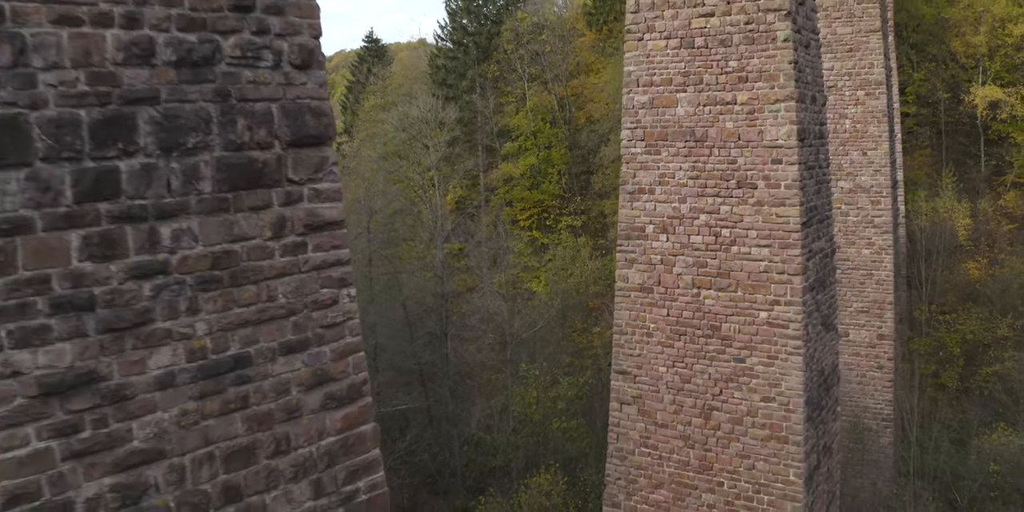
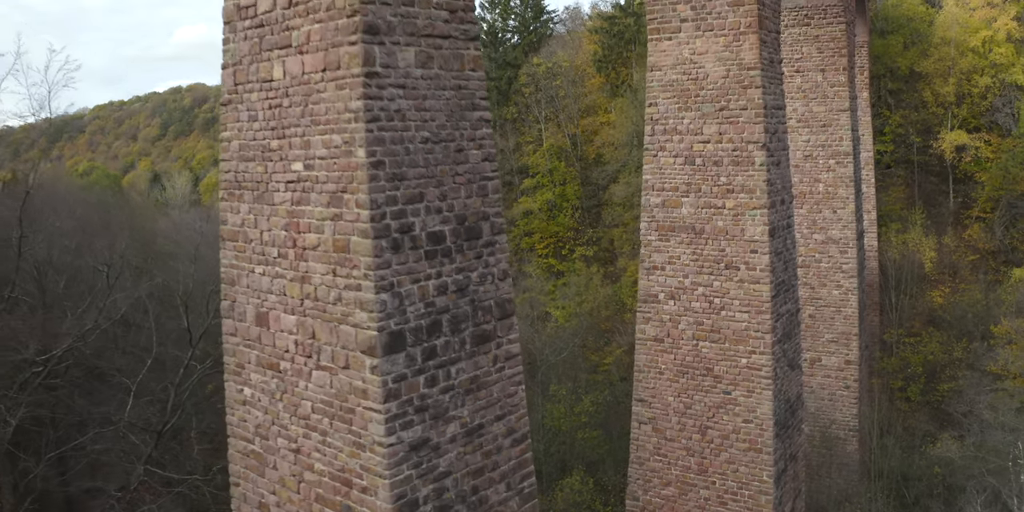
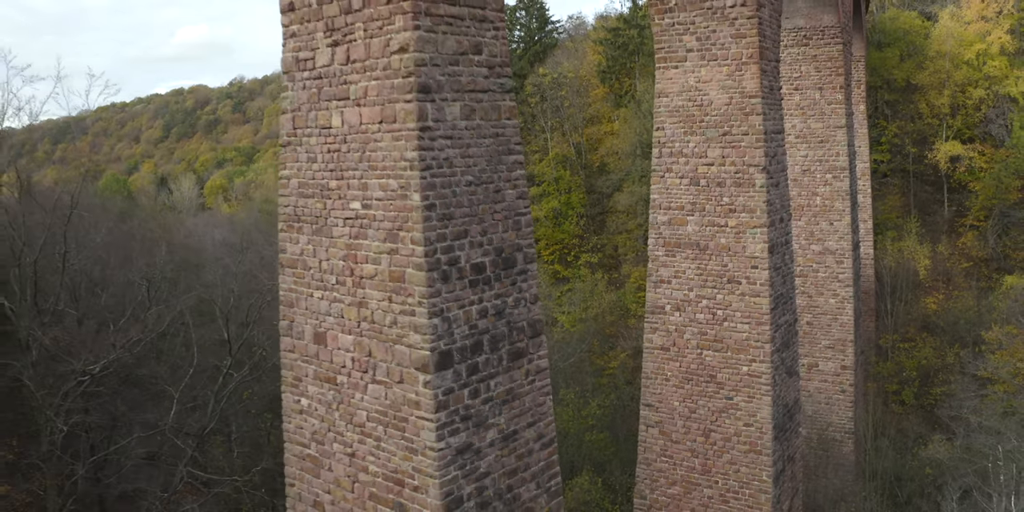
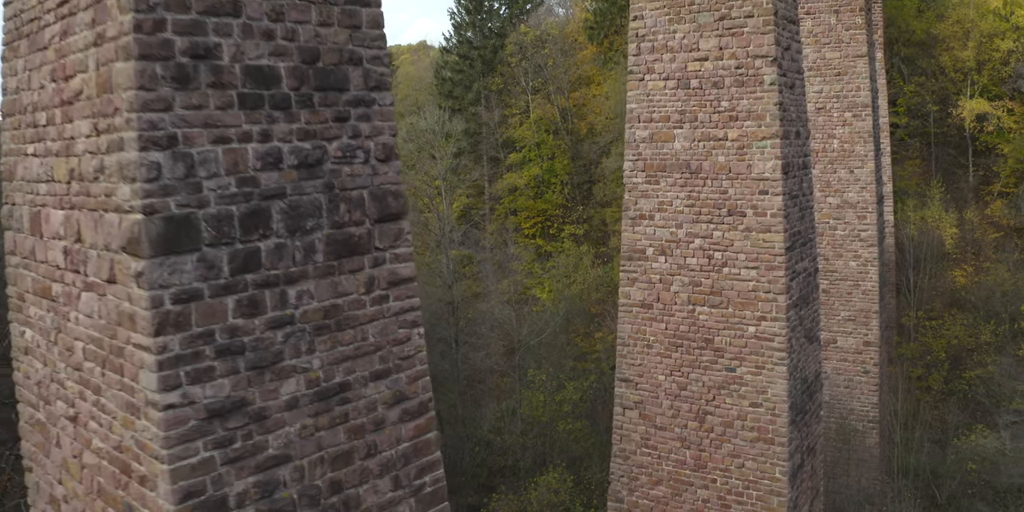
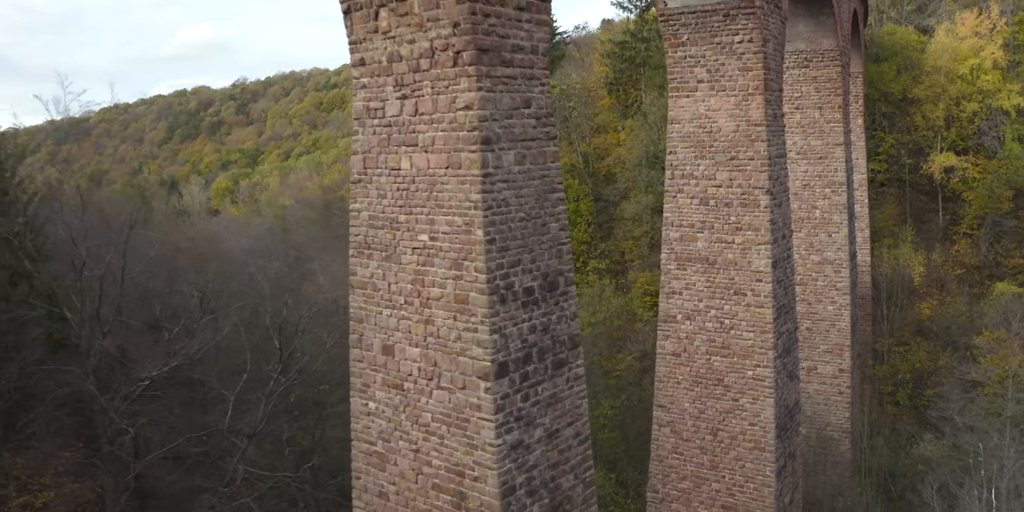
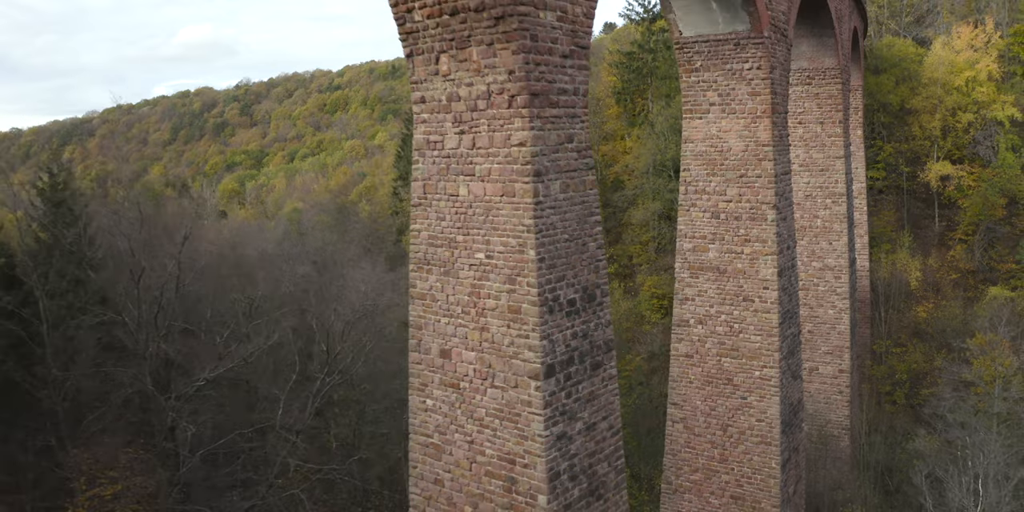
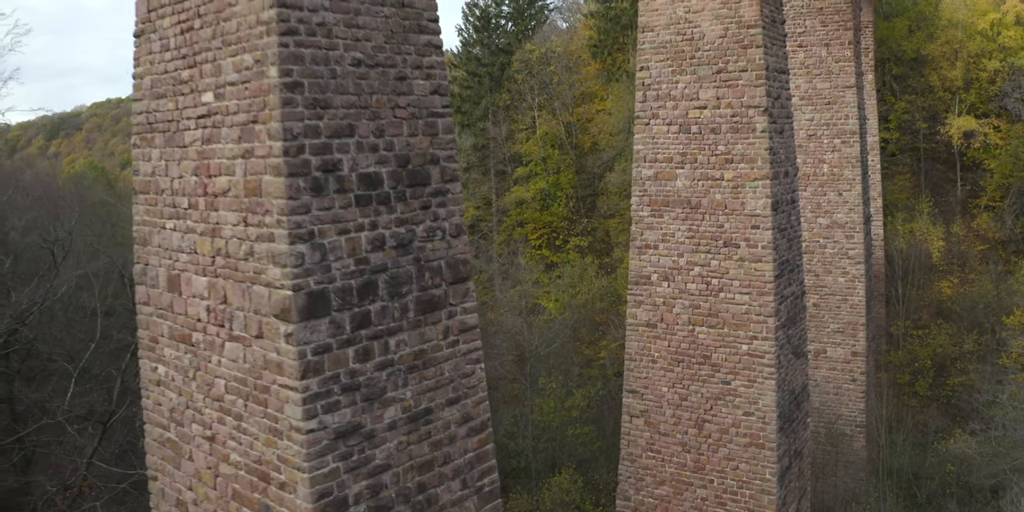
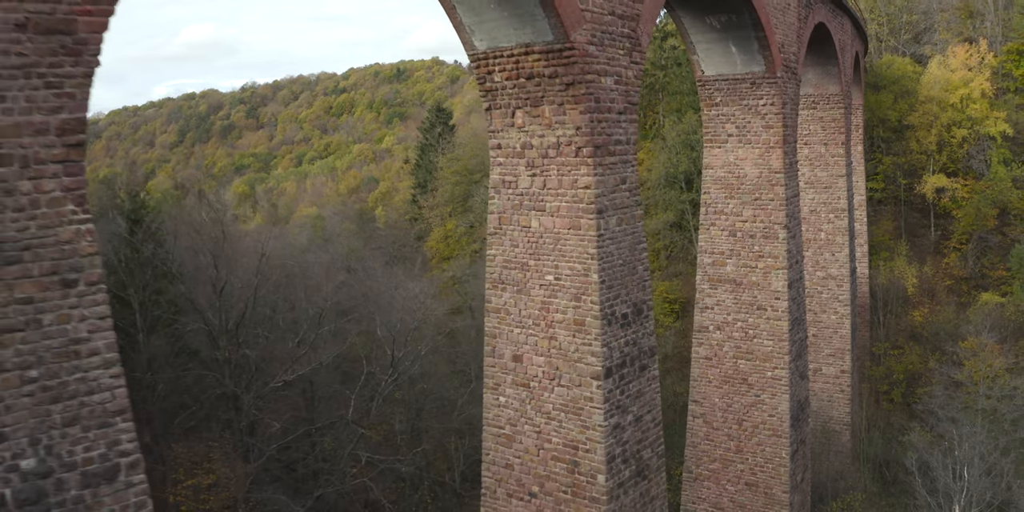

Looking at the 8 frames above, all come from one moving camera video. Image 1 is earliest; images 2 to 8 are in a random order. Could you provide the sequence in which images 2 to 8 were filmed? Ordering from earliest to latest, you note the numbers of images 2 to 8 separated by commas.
4, 7, 2, 3, 5, 6, 8
